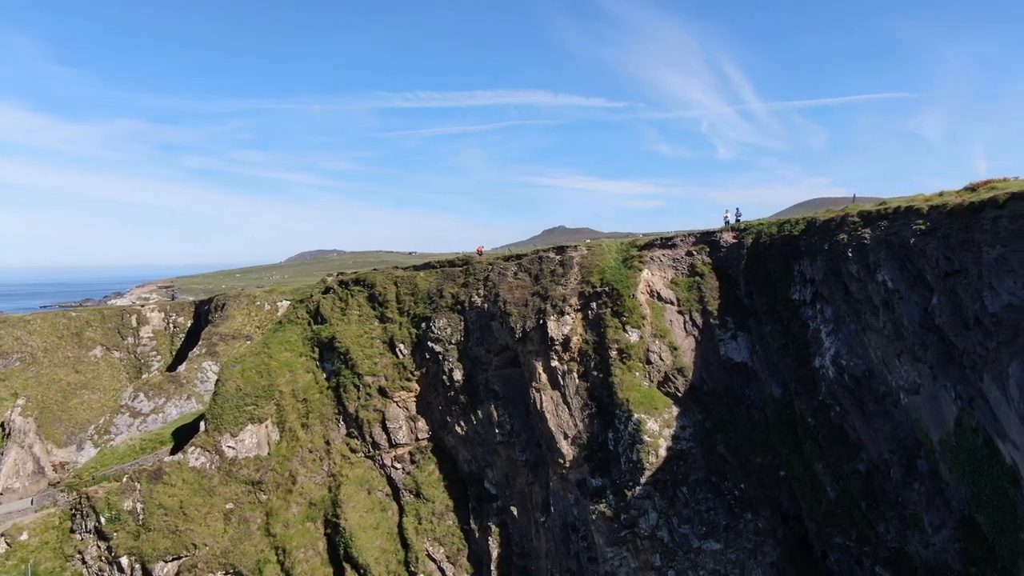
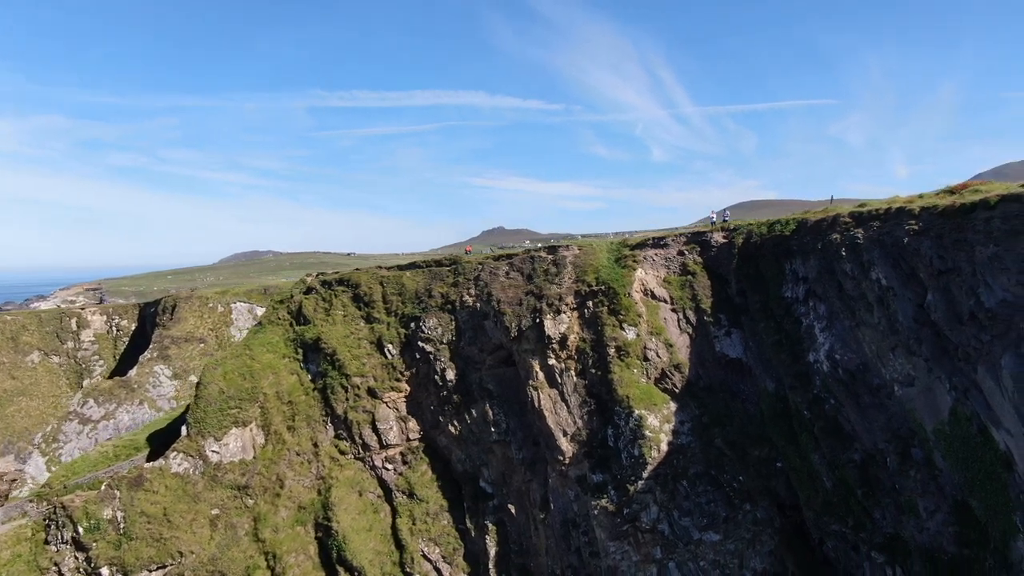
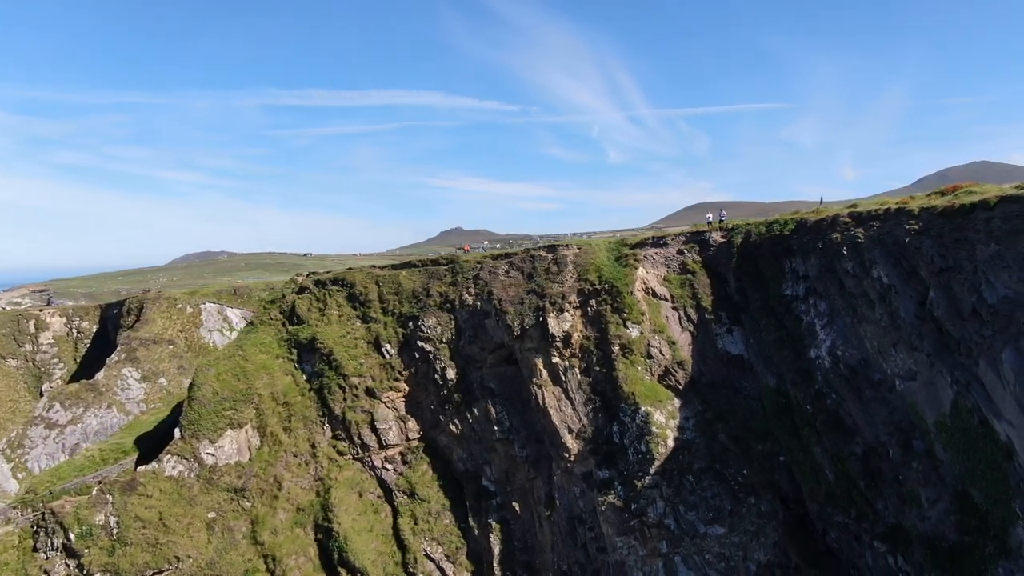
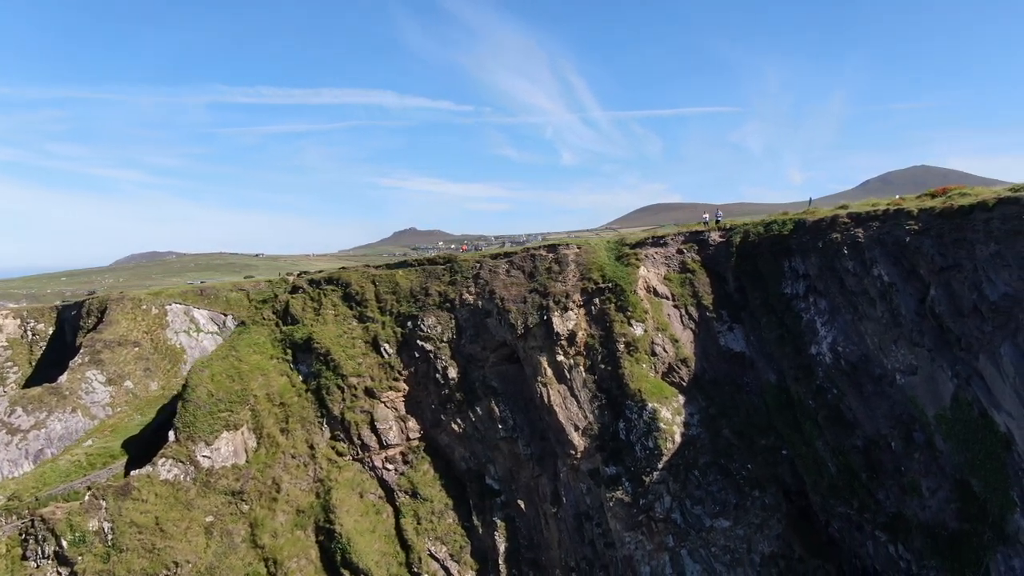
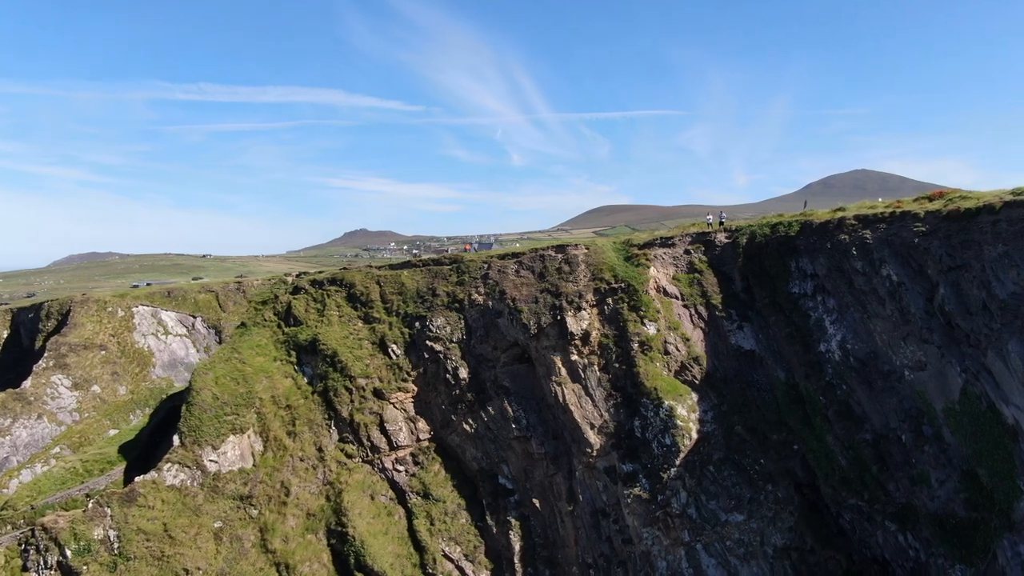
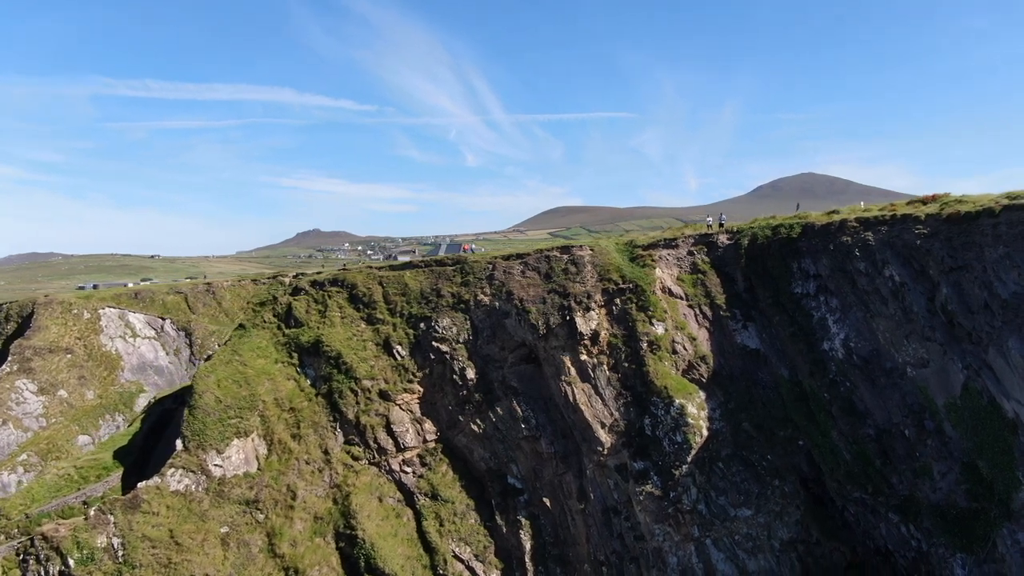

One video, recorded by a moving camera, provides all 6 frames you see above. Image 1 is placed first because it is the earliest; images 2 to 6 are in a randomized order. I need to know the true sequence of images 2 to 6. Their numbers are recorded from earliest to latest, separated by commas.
2, 3, 4, 5, 6
